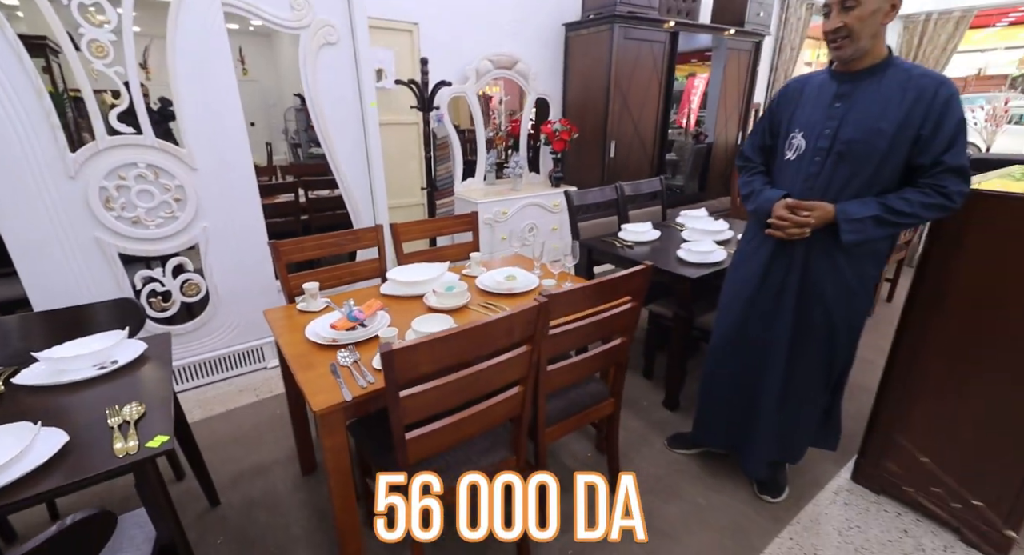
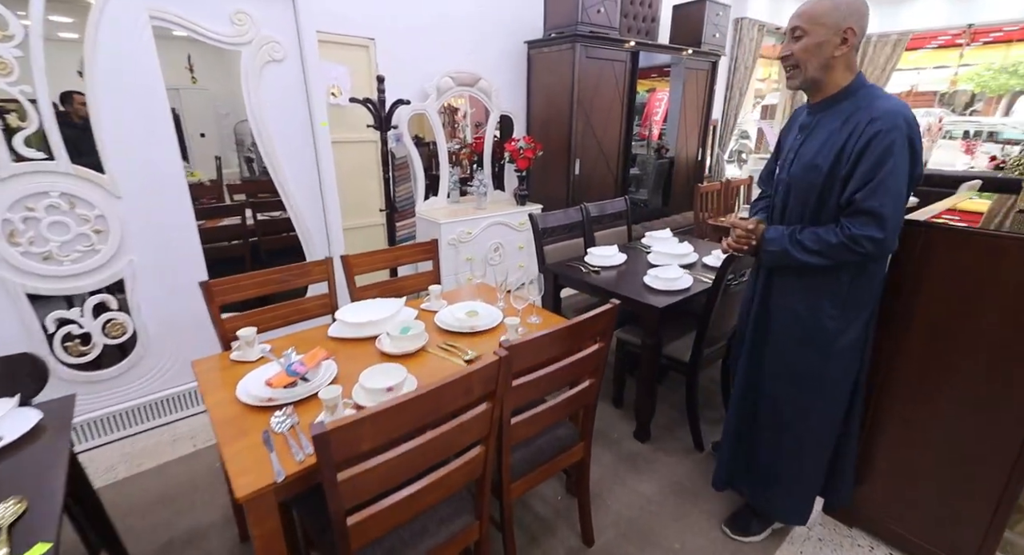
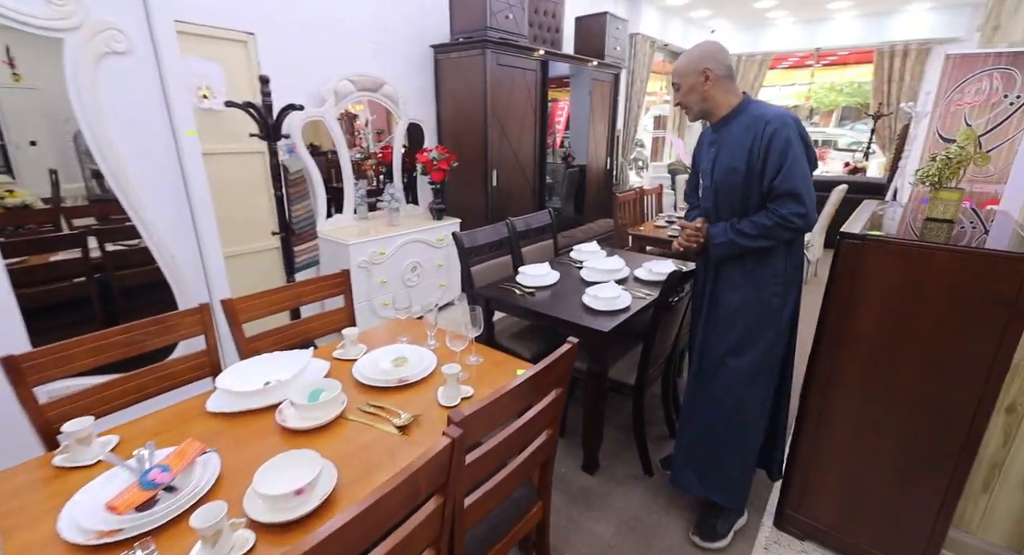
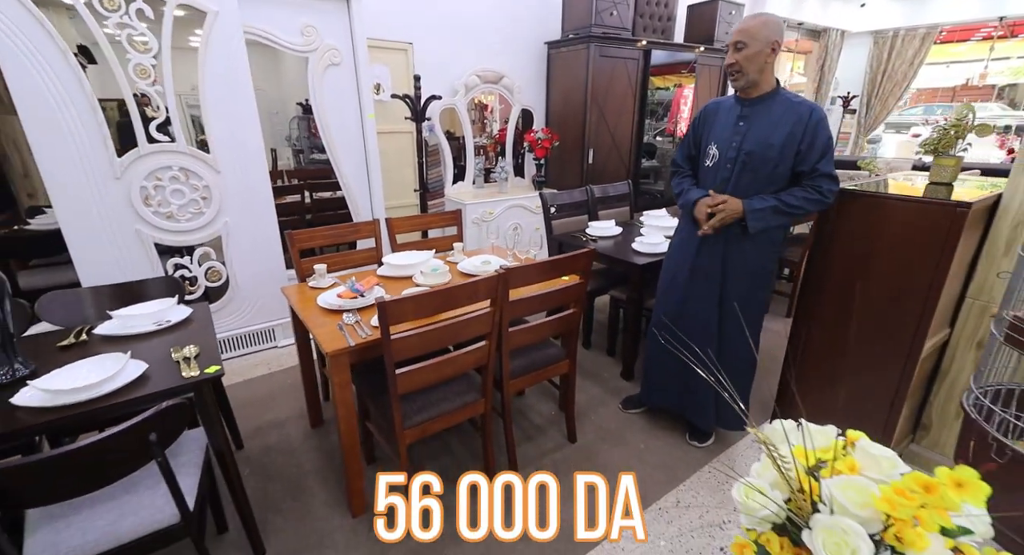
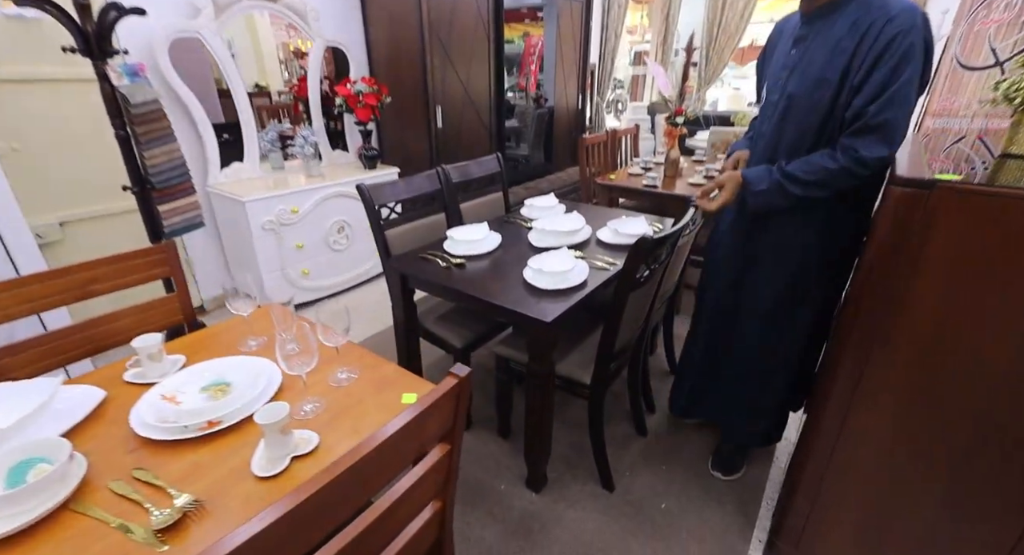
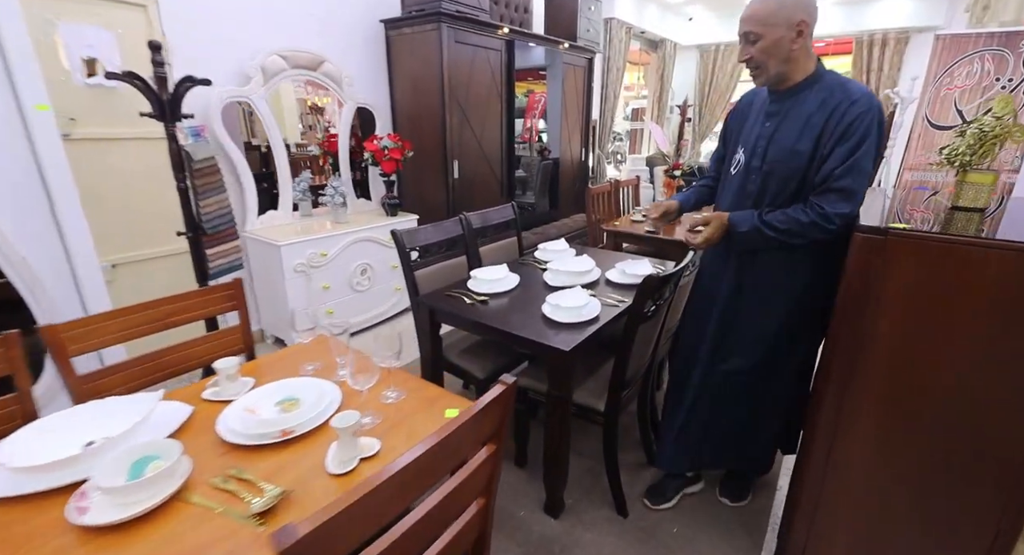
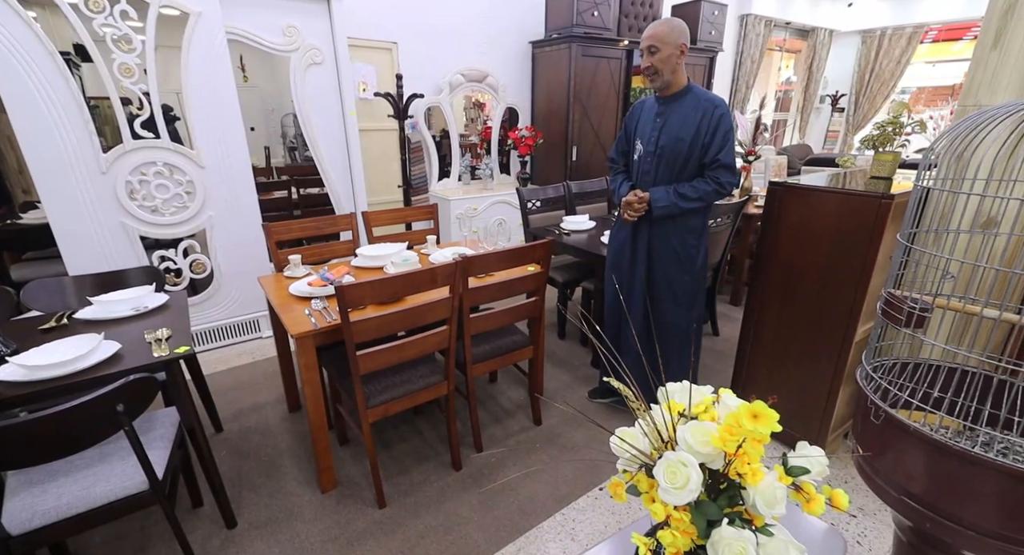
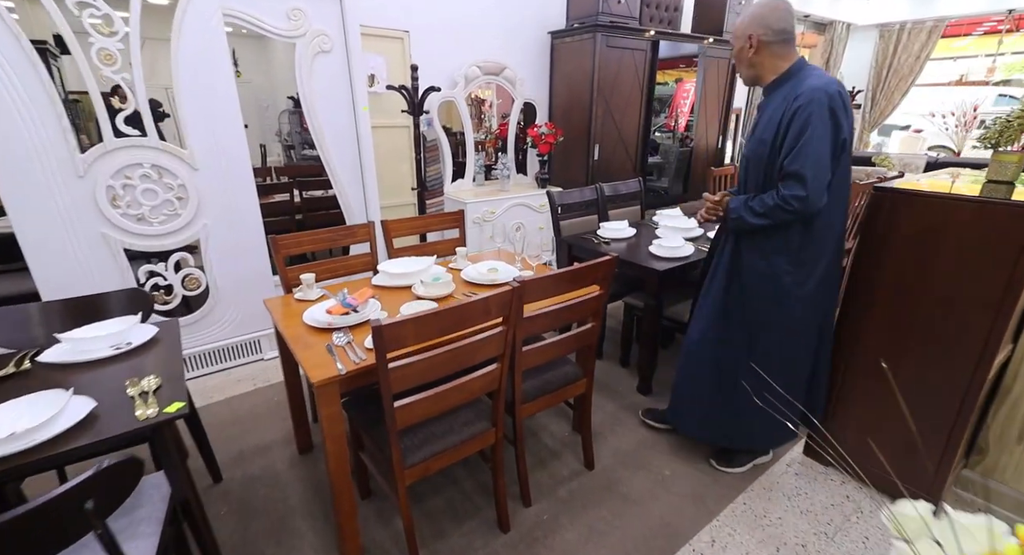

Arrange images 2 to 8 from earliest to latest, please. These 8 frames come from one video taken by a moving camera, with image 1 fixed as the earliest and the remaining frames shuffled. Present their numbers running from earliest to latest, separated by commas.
4, 7, 8, 2, 3, 6, 5
